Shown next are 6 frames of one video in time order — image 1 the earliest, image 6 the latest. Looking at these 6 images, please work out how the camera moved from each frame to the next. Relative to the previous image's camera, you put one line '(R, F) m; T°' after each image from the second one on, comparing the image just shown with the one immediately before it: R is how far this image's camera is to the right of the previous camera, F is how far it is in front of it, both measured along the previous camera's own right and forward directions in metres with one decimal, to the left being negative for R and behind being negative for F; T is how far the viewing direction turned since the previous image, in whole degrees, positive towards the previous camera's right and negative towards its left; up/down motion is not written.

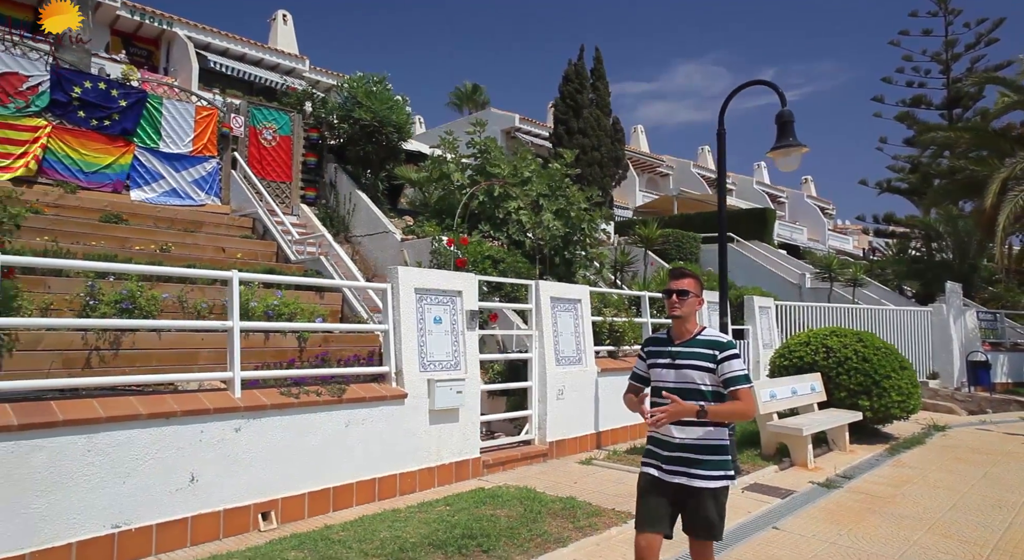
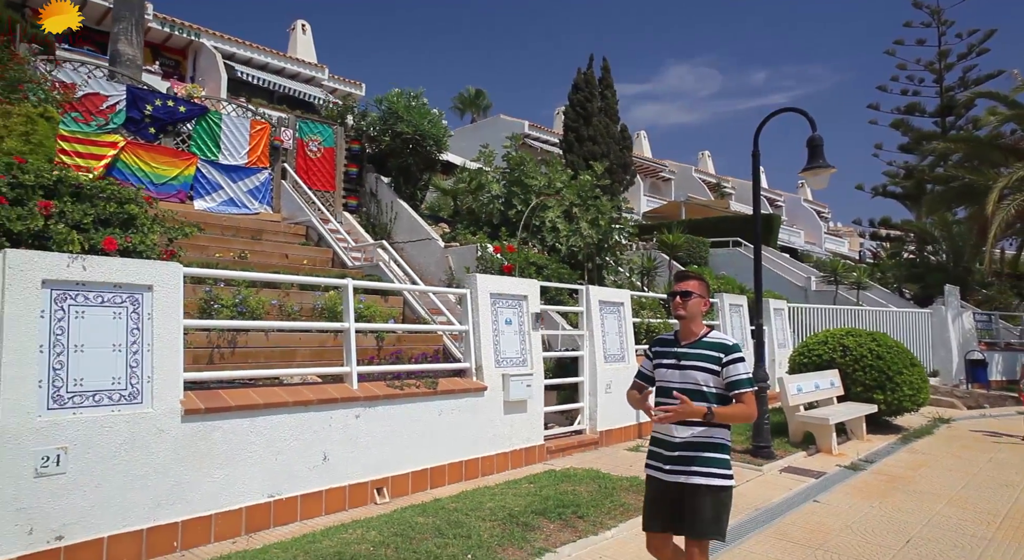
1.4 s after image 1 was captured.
(-0.8, -0.8) m; +1°
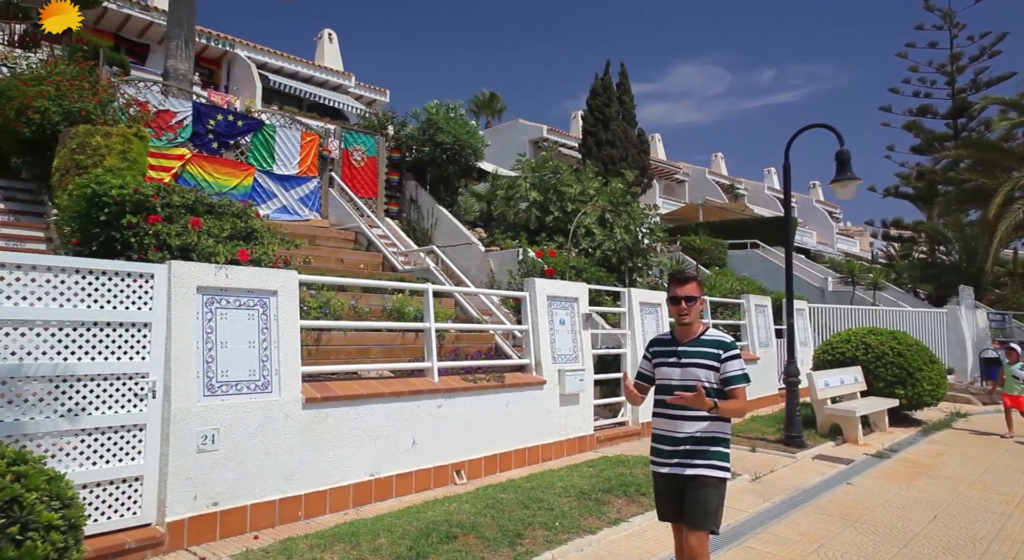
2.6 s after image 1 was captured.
(-0.6, -0.7) m; -1°
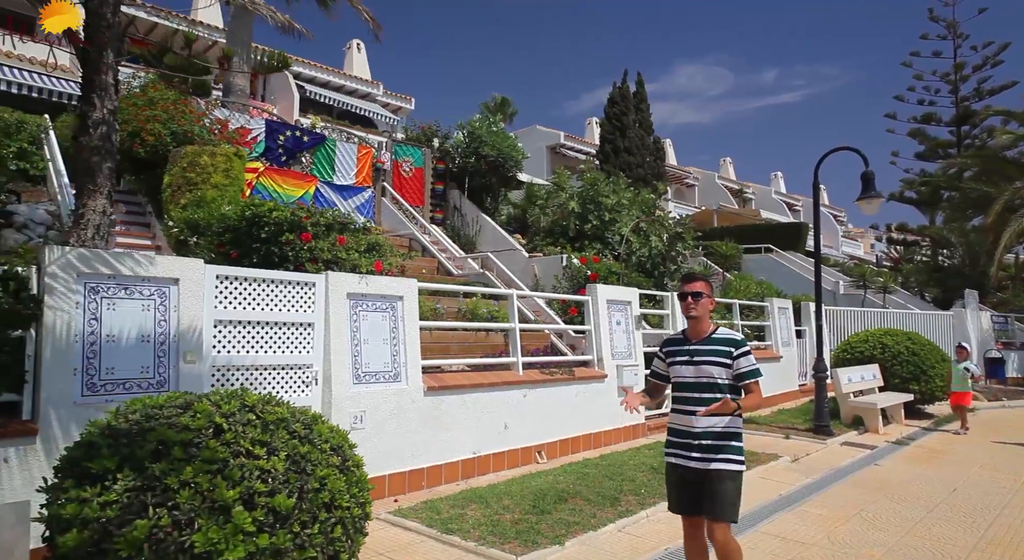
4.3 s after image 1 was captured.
(-0.9, -1.1) m; 0°
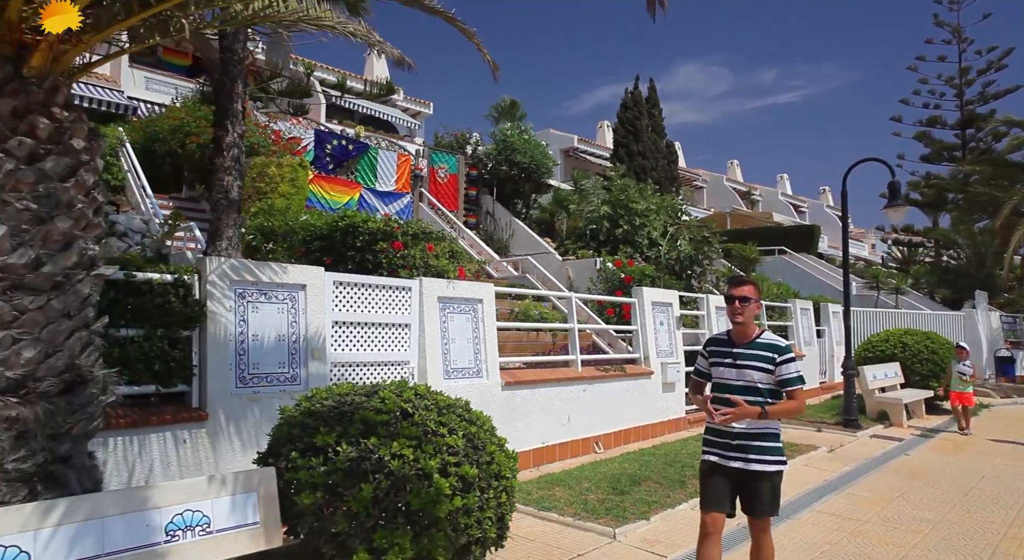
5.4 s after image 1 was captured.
(-0.8, -0.6) m; 0°
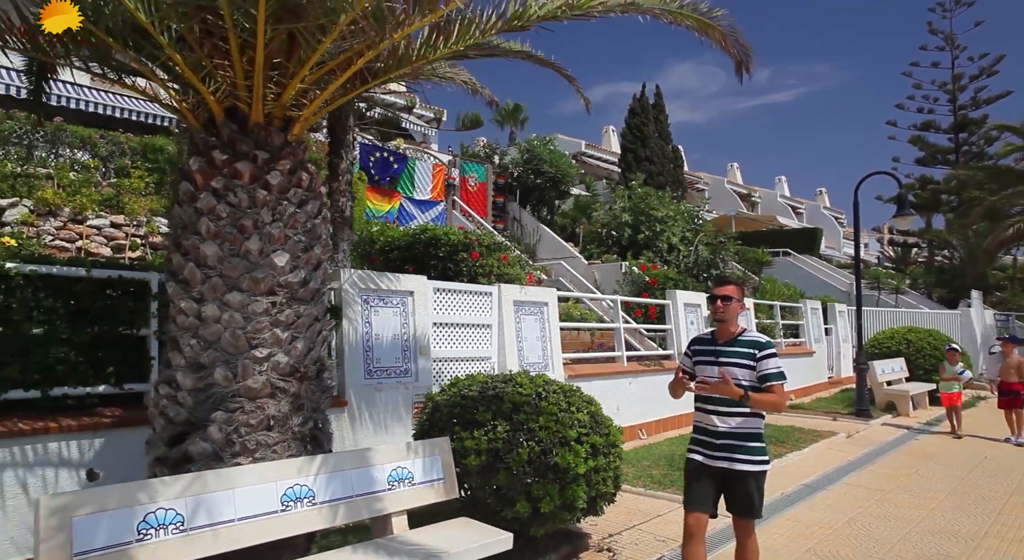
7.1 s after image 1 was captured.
(-0.8, -1.0) m; +1°
